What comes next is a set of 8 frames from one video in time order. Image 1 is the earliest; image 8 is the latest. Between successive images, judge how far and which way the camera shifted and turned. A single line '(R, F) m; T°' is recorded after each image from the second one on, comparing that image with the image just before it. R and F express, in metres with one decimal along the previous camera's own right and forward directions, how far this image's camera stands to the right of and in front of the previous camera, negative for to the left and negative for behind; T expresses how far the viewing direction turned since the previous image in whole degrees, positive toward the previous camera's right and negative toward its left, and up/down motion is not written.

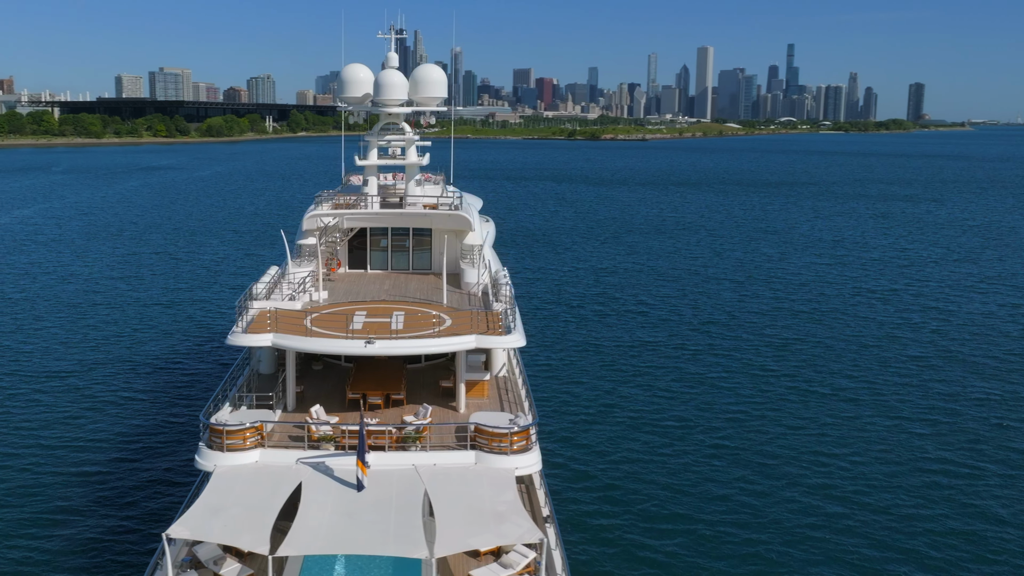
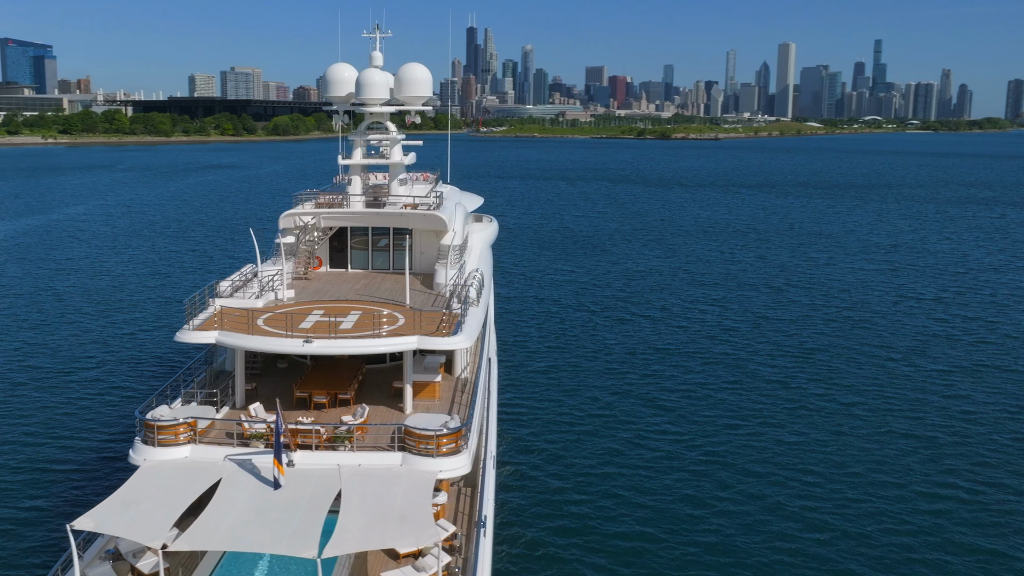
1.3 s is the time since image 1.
(+3.1, +0.4) m; -6°
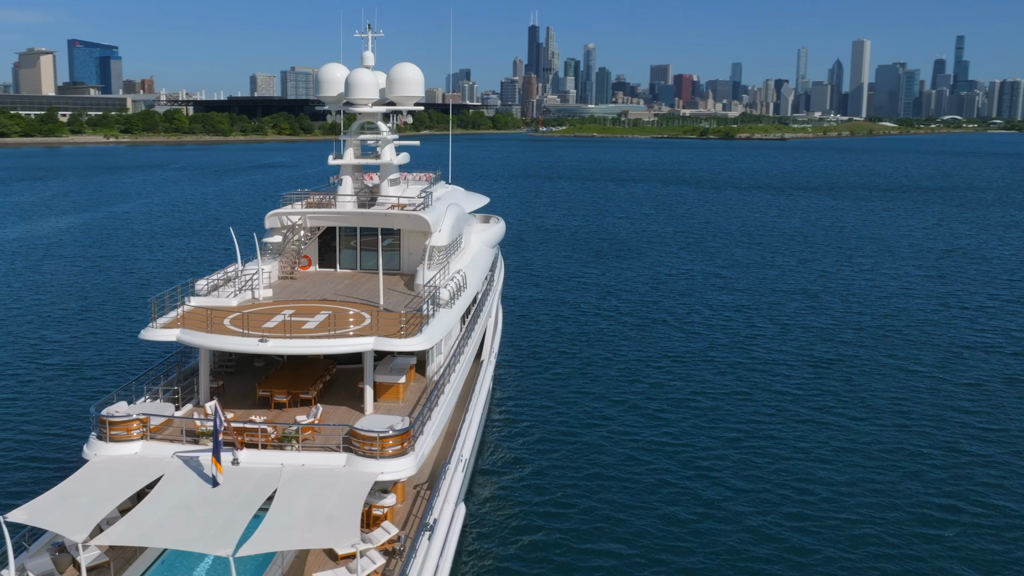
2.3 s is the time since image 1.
(+2.5, +0.4) m; -5°
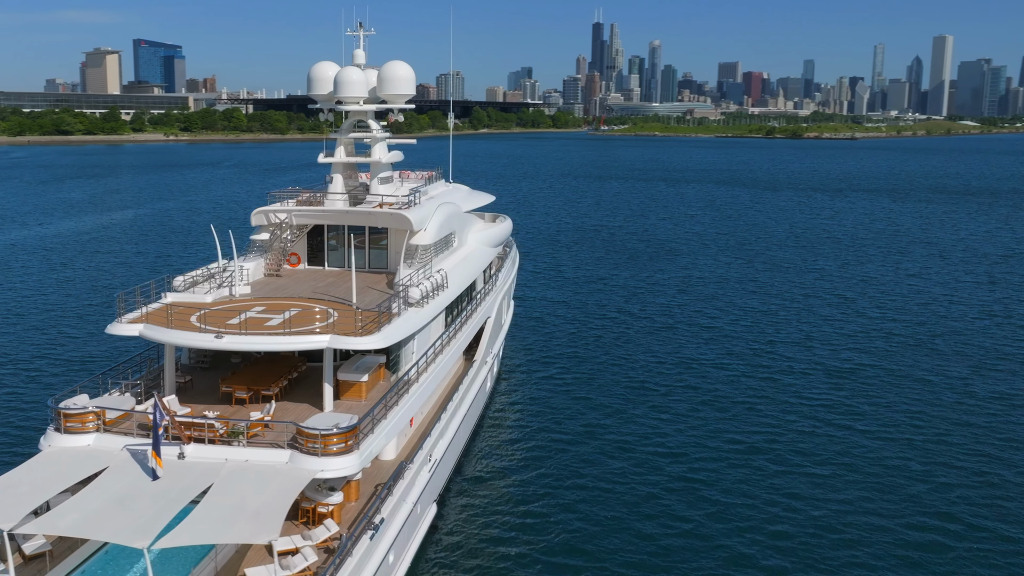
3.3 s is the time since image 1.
(+2.6, +0.4) m; -5°
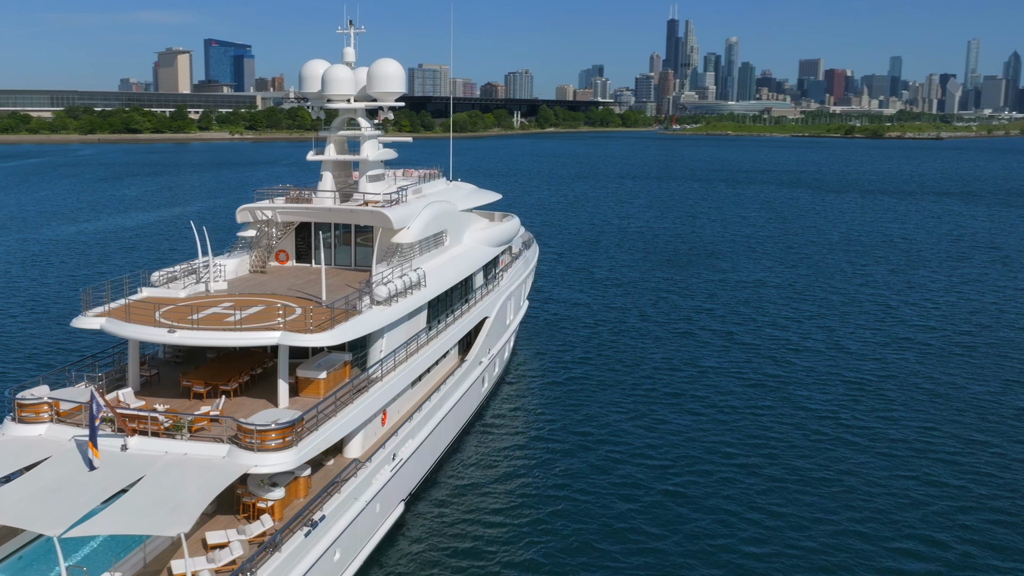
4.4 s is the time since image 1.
(+2.9, +0.6) m; -6°
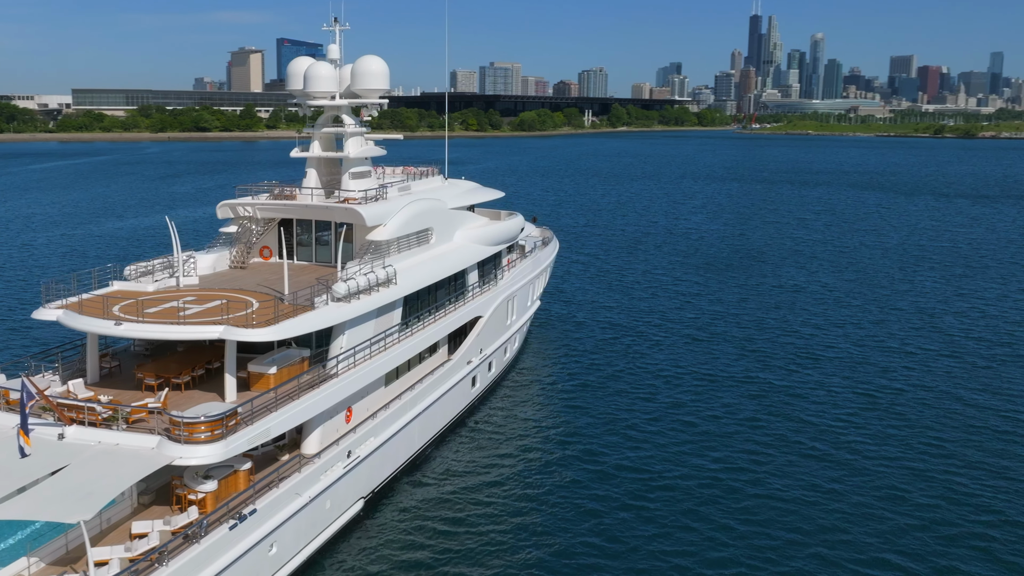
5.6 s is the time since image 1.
(+3.3, +0.6) m; -6°
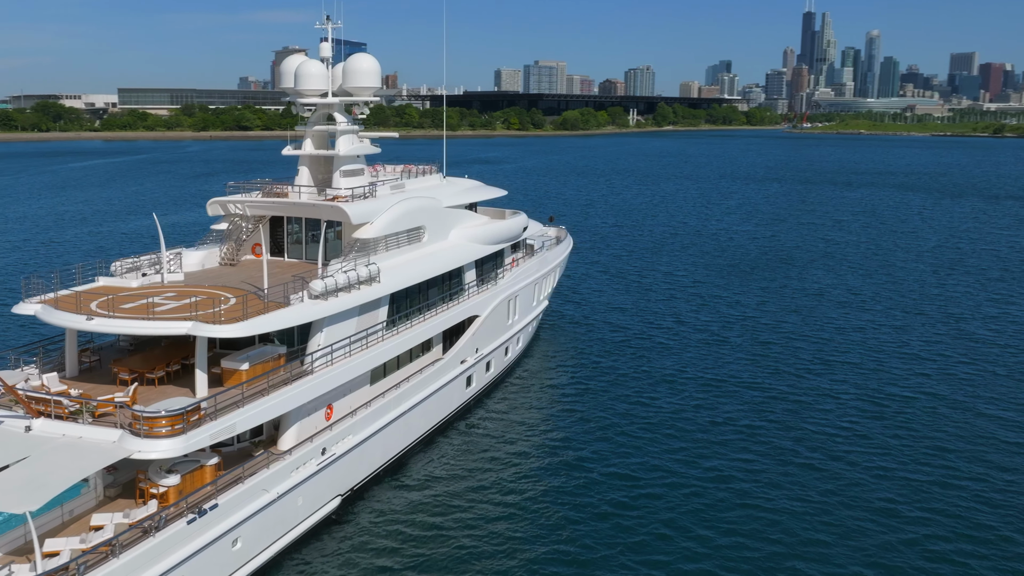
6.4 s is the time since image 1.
(+2.0, +0.4) m; -4°
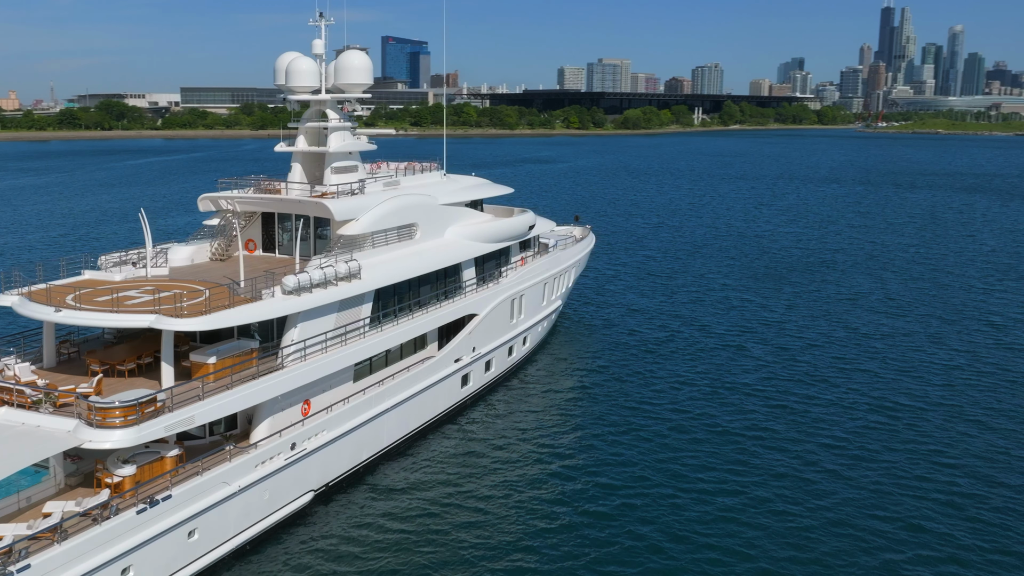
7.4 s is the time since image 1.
(+2.7, +0.6) m; -5°
